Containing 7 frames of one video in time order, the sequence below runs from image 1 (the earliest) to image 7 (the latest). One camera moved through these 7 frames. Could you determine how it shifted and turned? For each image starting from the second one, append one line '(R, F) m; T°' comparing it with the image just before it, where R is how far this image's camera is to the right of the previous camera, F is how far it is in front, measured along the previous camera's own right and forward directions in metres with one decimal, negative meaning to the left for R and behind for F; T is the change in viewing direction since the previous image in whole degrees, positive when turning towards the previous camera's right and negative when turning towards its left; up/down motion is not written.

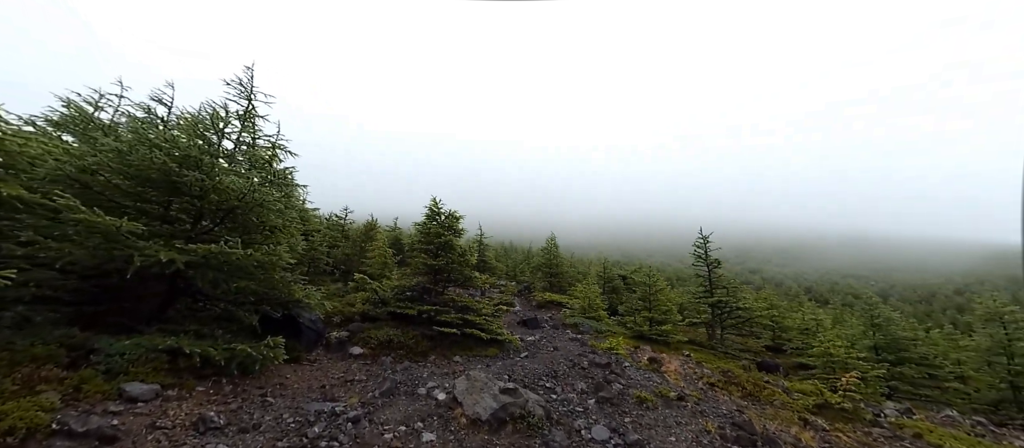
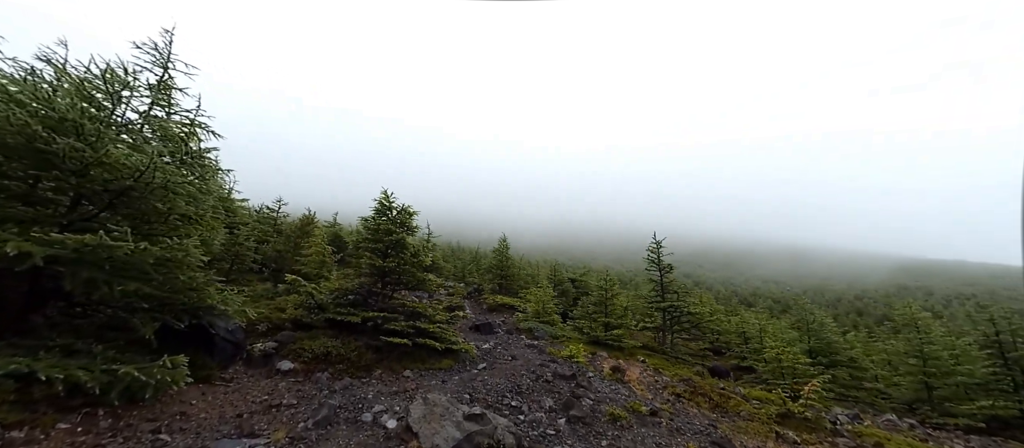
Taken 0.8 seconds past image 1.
(-0.4, +1.0) m; +8°
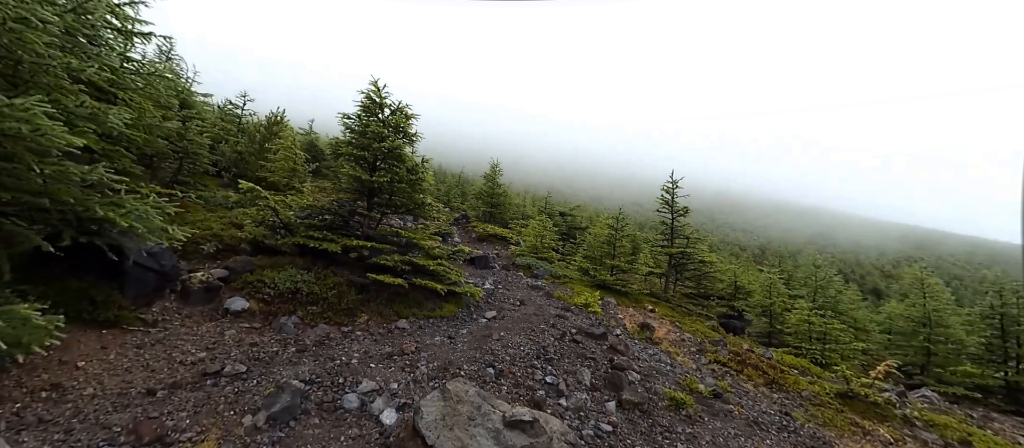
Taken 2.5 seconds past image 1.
(-1.2, +2.6) m; +4°
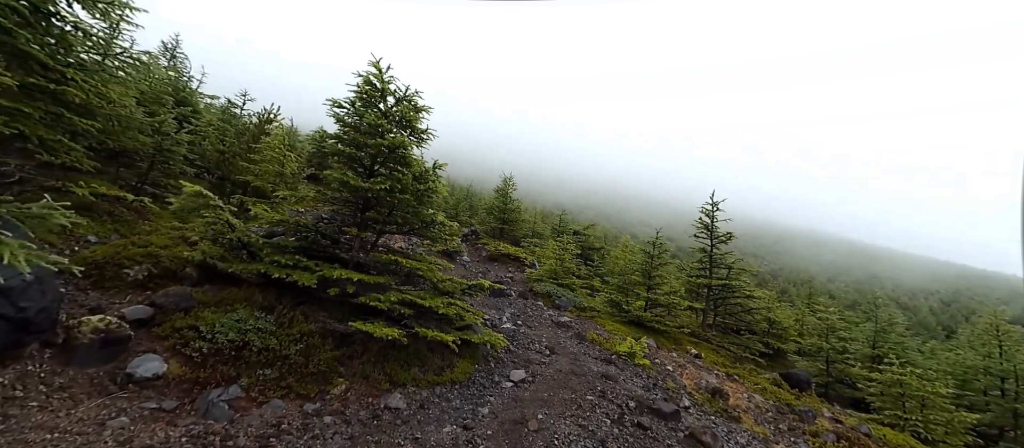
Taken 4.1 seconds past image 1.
(-0.7, +2.3) m; -1°
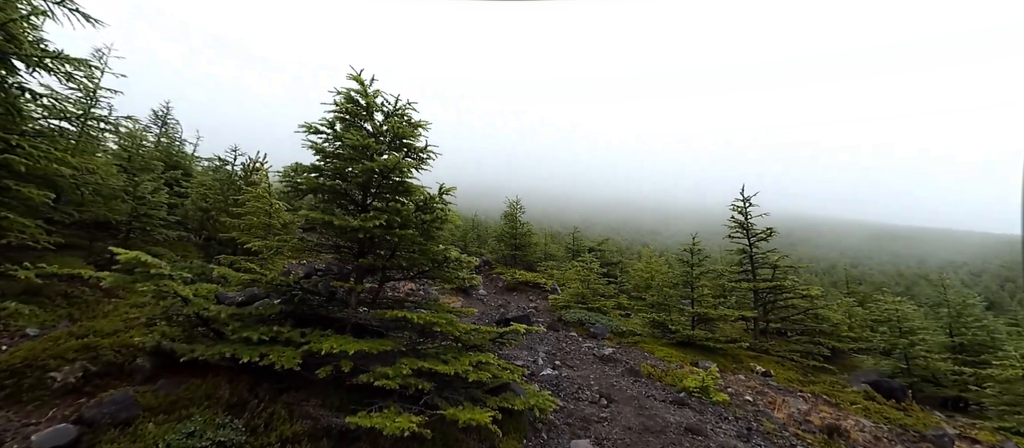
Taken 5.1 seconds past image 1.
(-0.4, +1.5) m; -1°
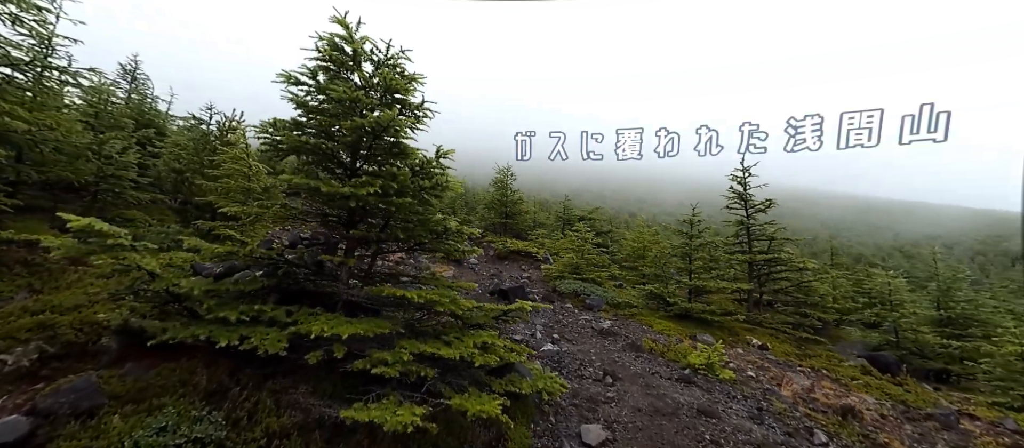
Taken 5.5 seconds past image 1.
(-0.3, +0.6) m; +2°
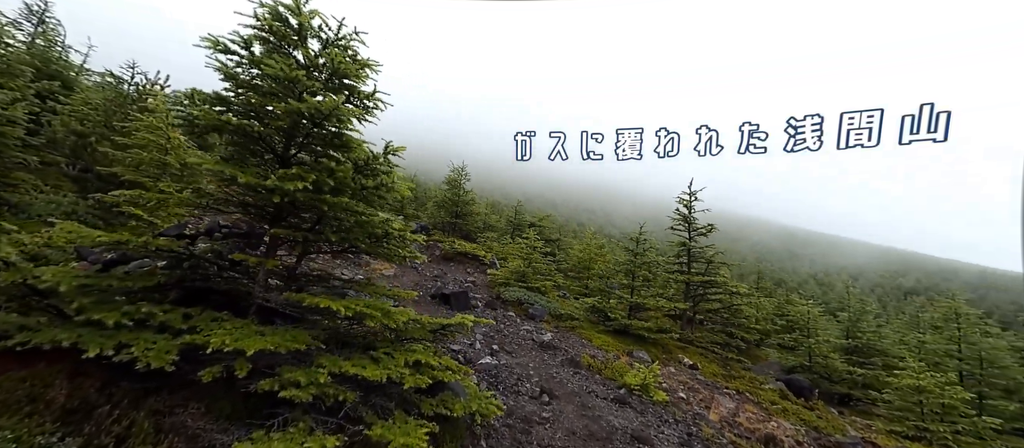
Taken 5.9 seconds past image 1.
(+0.1, +0.2) m; +7°
